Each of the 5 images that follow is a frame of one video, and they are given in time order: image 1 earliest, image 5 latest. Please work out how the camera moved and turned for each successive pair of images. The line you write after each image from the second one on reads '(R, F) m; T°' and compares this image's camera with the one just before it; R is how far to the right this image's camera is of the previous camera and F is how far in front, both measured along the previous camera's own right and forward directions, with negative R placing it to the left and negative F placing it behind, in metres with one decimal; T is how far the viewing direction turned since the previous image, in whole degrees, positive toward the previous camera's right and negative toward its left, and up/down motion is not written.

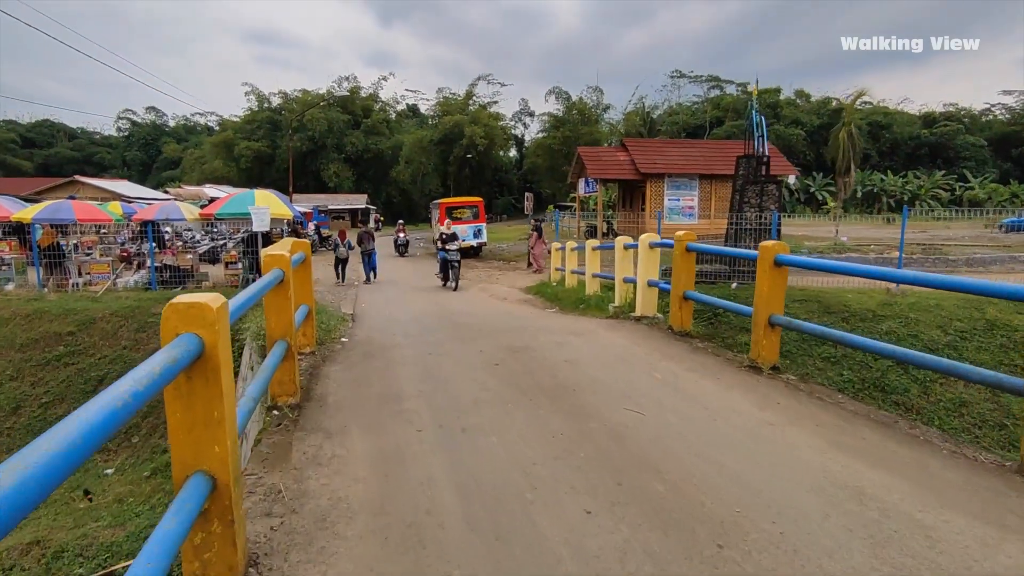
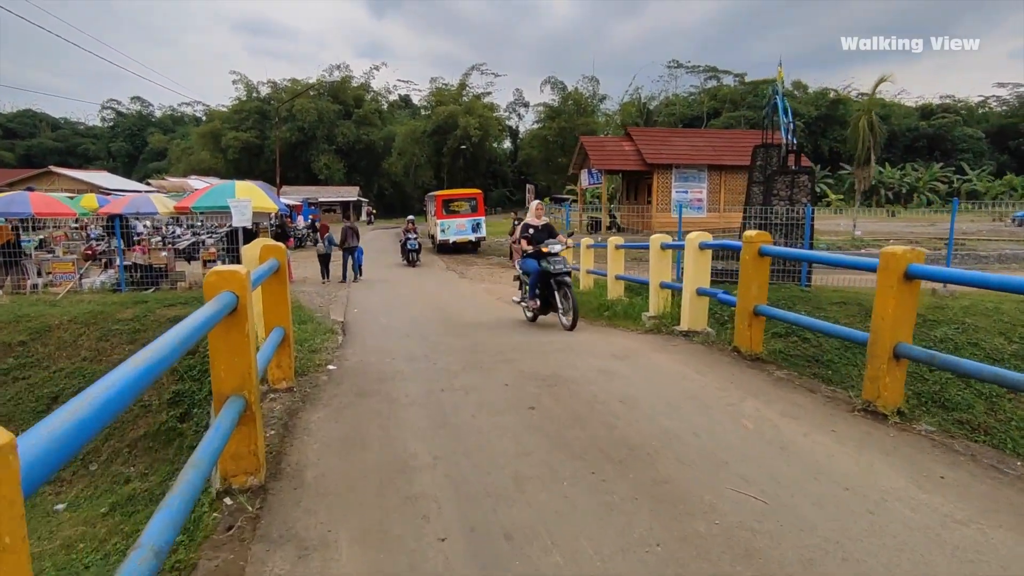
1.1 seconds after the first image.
(-0.3, +1.3) m; +1°
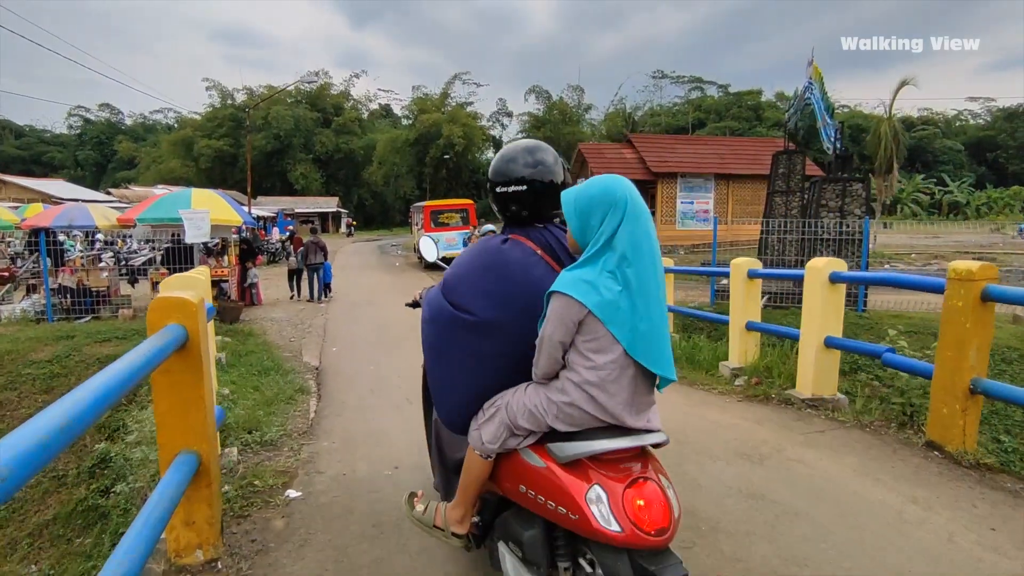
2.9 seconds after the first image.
(-0.5, +2.0) m; +2°
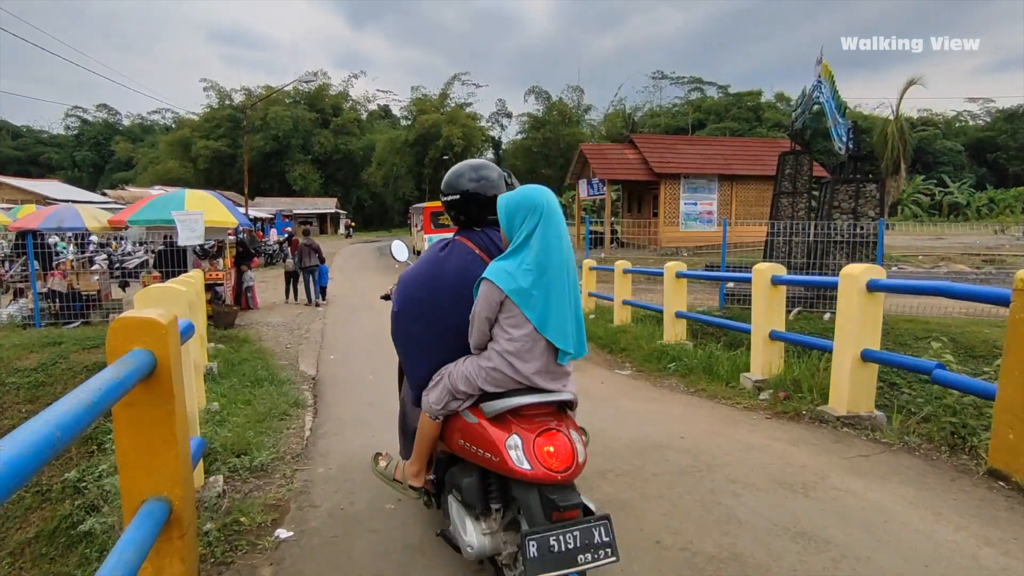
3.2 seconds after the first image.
(-0.1, +0.3) m; 0°
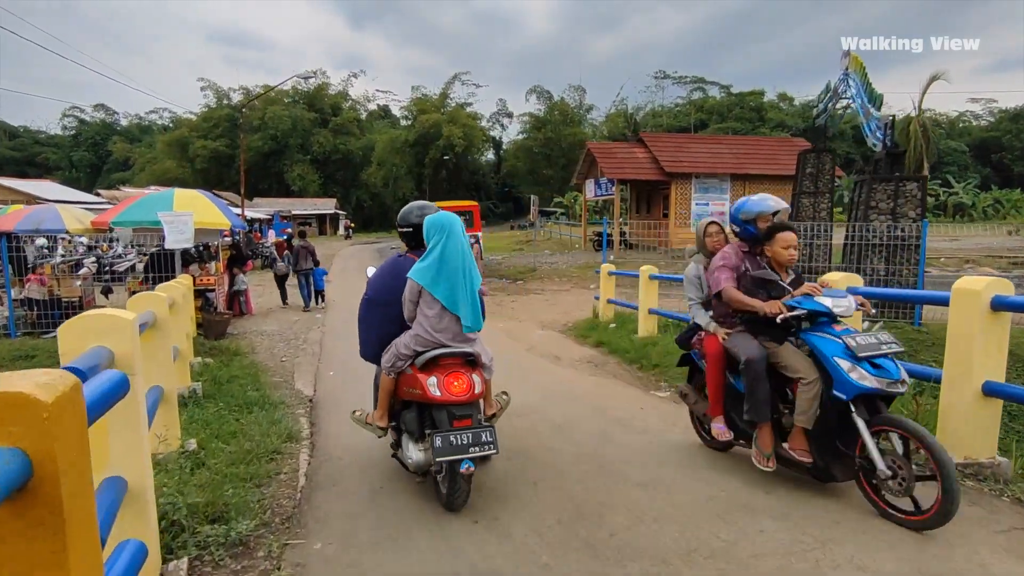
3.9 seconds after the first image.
(-0.2, +0.8) m; 0°
